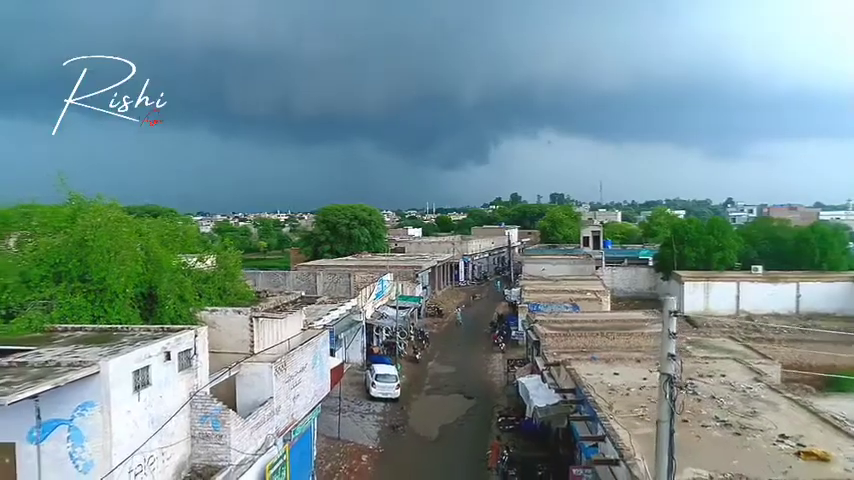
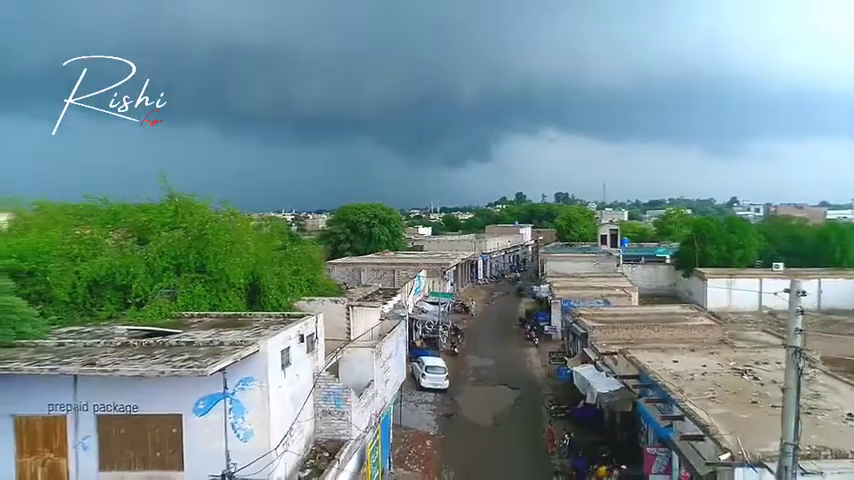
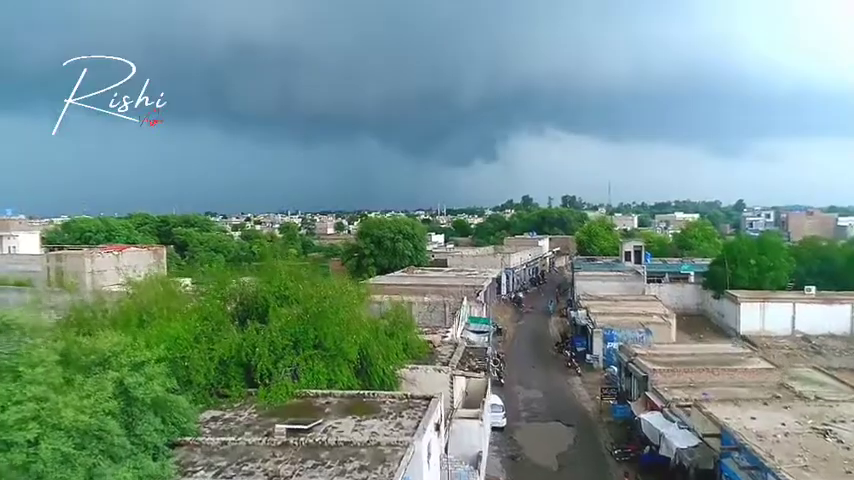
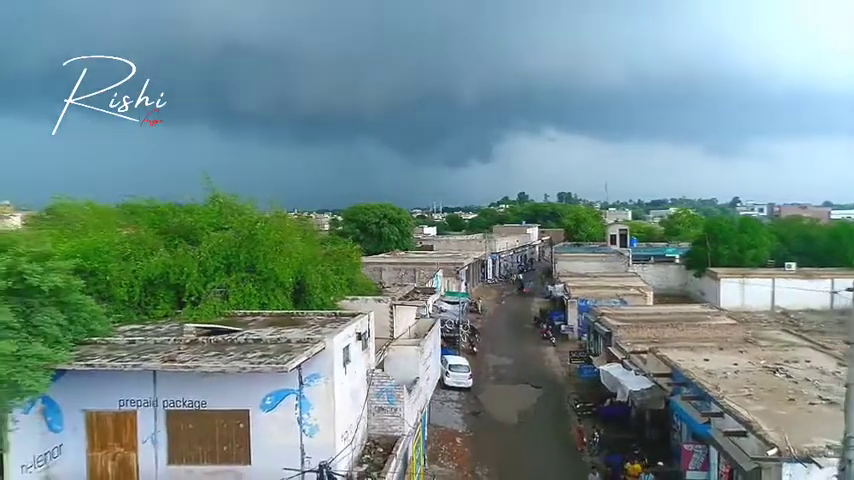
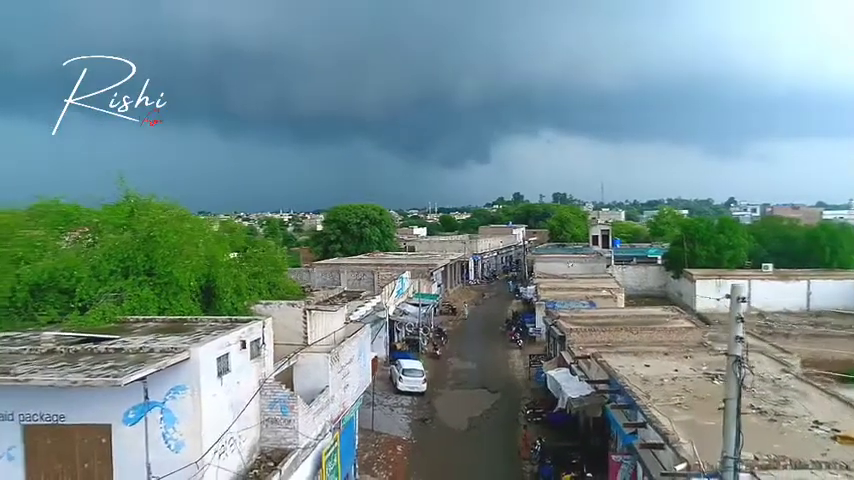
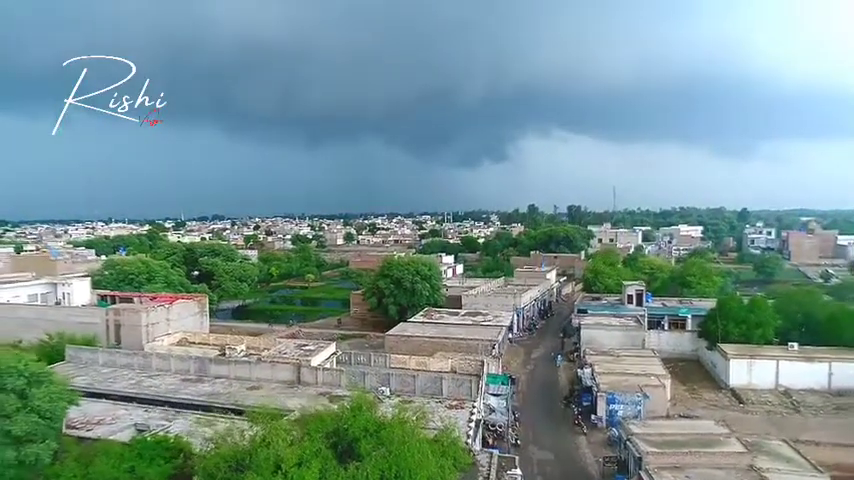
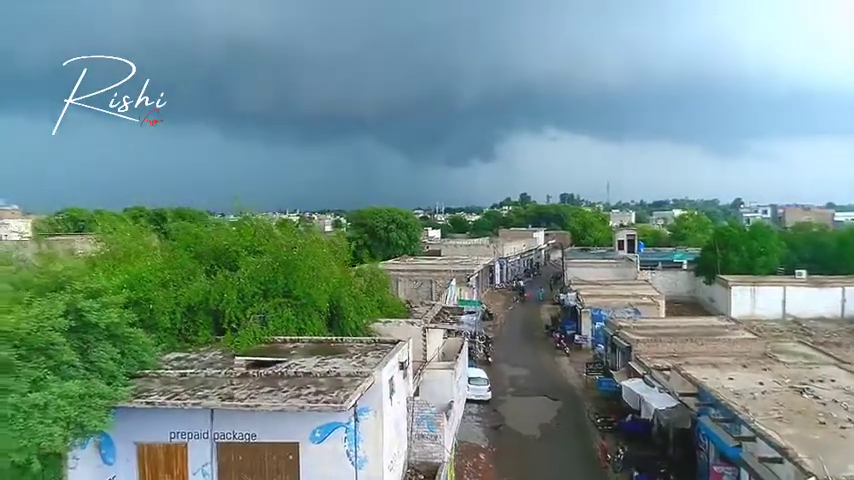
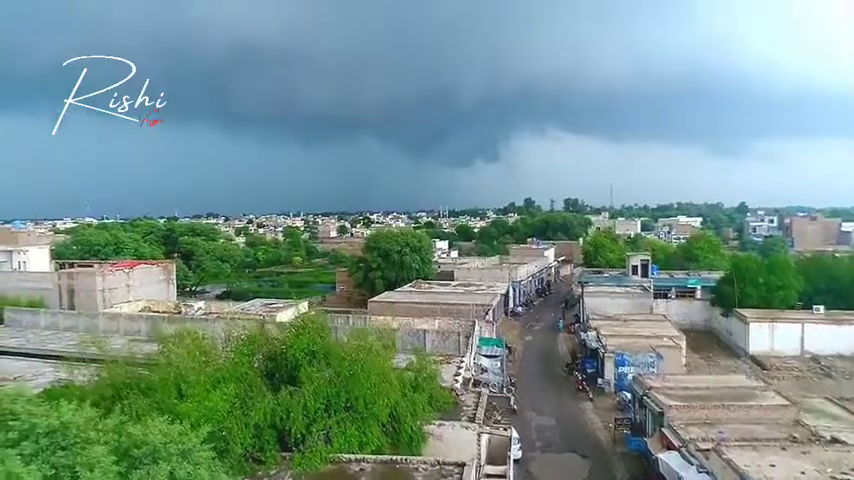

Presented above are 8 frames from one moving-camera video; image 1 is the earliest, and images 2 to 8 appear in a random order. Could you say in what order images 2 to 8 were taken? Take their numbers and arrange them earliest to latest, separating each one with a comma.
5, 2, 4, 7, 3, 8, 6
